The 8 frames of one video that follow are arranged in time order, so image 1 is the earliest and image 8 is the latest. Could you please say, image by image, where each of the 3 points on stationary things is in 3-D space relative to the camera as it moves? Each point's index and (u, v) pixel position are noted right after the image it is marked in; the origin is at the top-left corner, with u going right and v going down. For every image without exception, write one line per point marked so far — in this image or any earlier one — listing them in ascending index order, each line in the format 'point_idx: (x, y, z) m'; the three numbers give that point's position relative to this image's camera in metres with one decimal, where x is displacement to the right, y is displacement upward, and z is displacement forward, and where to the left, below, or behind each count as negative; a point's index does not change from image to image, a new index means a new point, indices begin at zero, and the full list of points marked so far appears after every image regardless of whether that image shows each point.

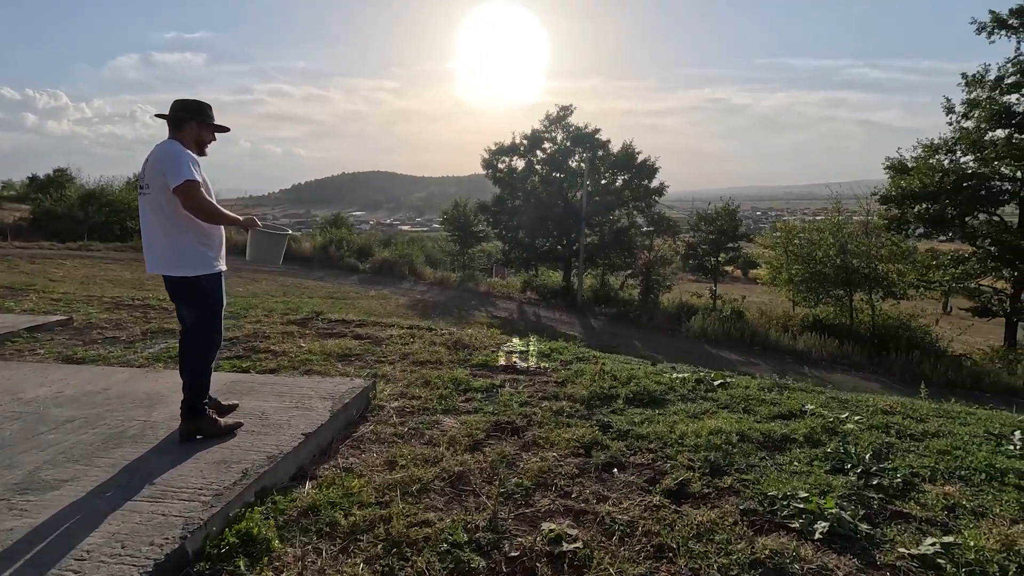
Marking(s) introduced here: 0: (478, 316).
0: (-1.0, -0.8, +16.3) m
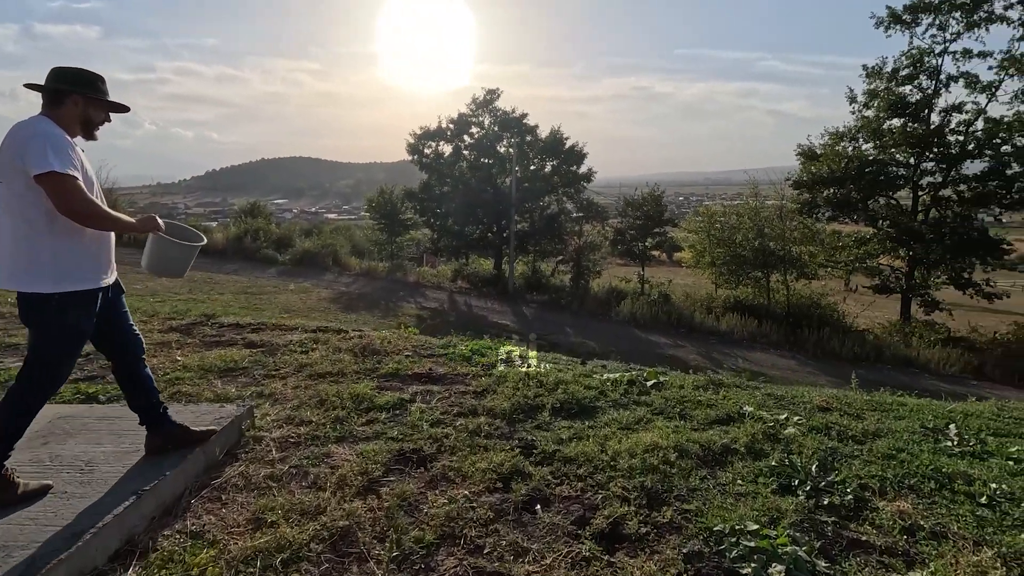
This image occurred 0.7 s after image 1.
0: (-3.1, -0.6, +15.7) m
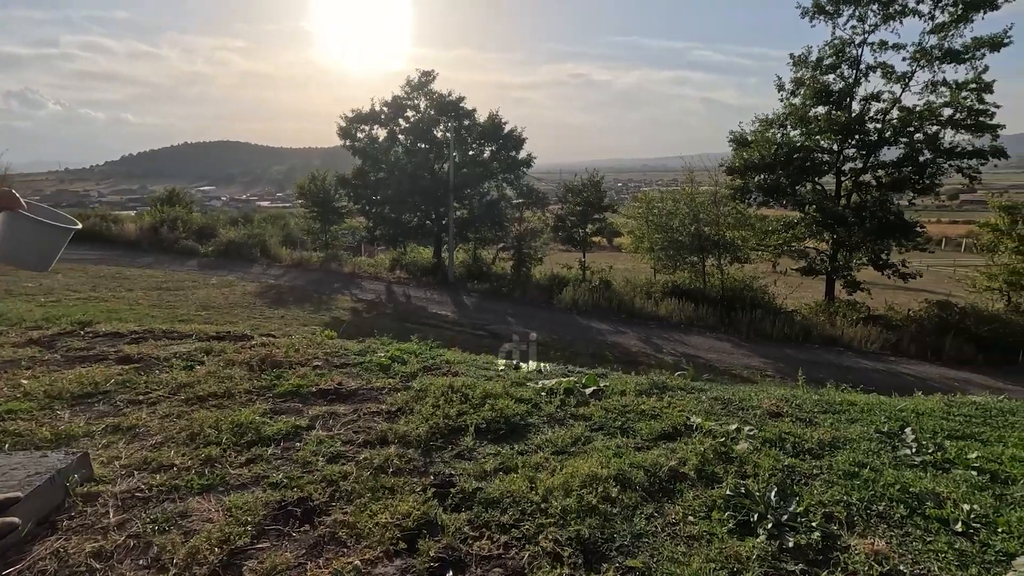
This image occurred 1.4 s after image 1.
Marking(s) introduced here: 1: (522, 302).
0: (-4.8, -0.3, +14.9) m
1: (+0.3, -0.4, +16.1) m
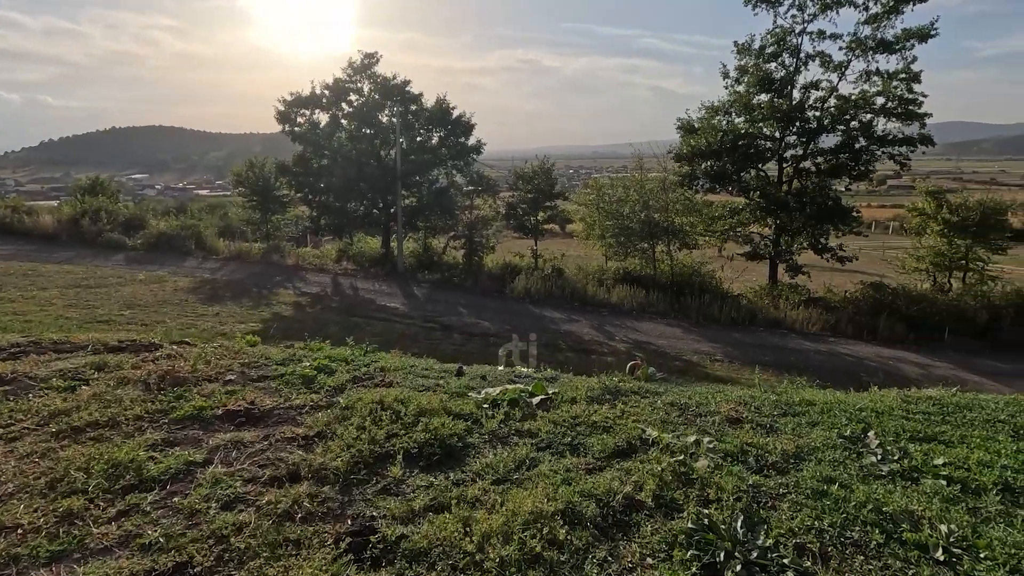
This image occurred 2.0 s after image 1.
0: (-6.1, -0.2, +14.2) m
1: (-1.1, -0.1, +15.8) m
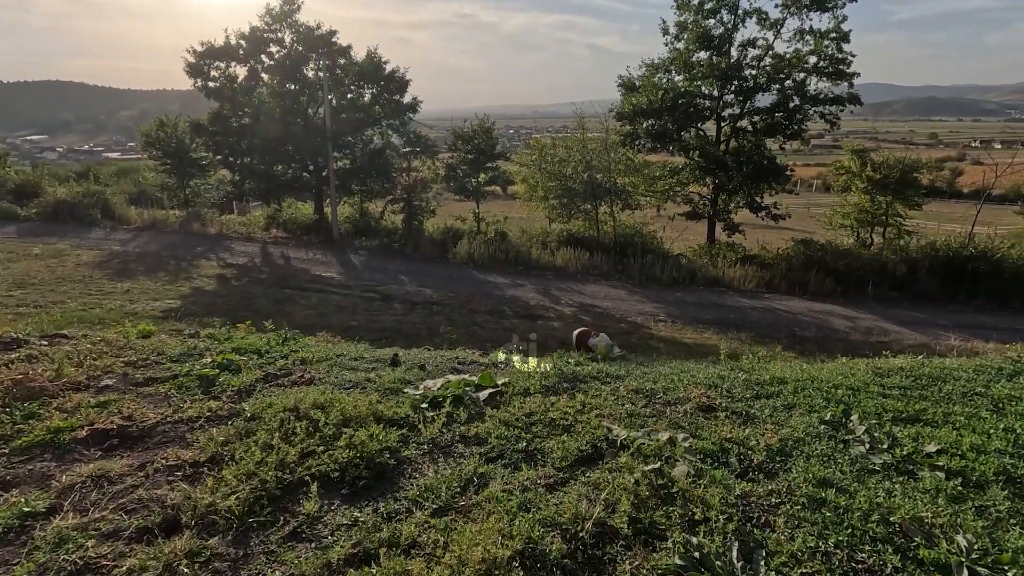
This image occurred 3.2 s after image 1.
0: (-7.5, +0.5, +13.1) m
1: (-2.7, +0.8, +15.2) m
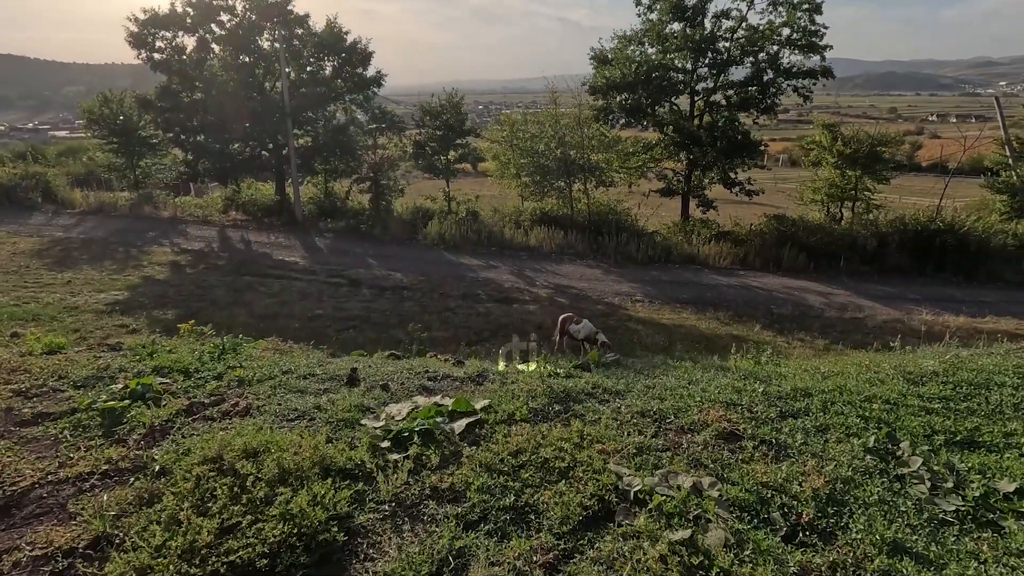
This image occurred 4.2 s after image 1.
0: (-8.1, +0.8, +12.3) m
1: (-3.5, +1.3, +14.6) m
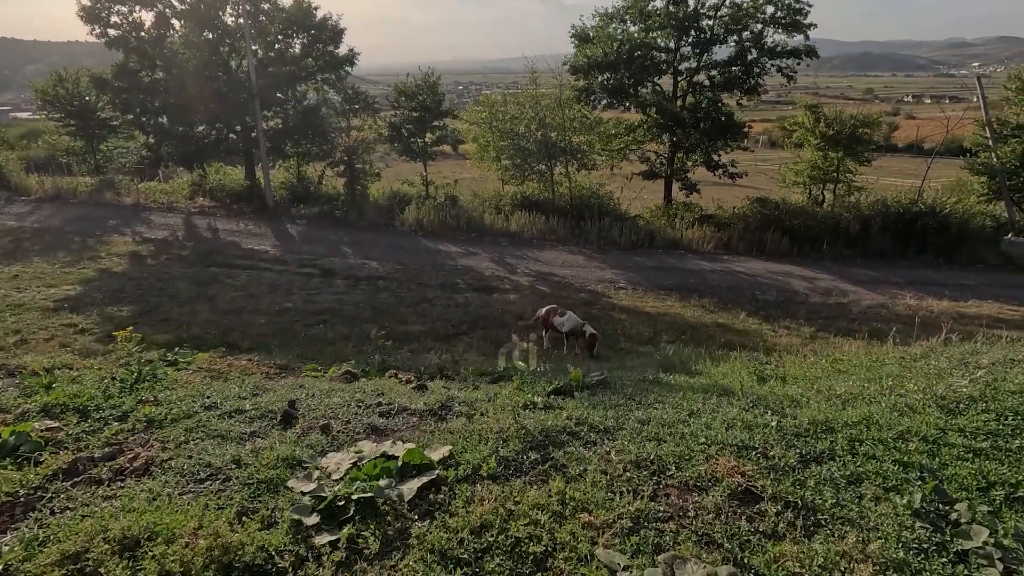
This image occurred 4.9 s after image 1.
0: (-8.6, +1.0, +11.6) m
1: (-4.0, +1.6, +14.1) m
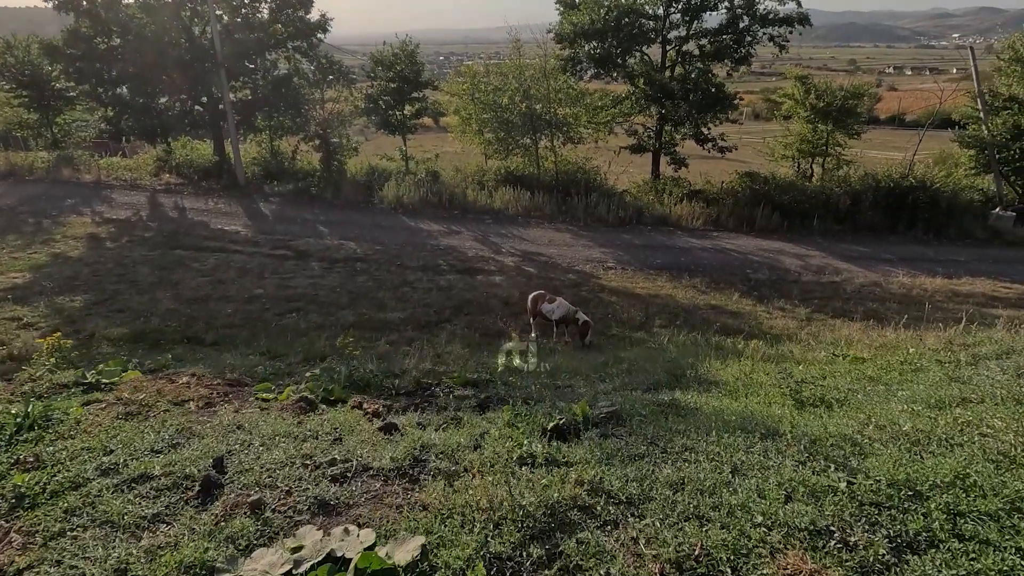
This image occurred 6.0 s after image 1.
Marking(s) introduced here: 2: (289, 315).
0: (-8.9, +1.3, +10.9) m
1: (-4.4, +2.1, +13.4) m
2: (-2.9, -0.3, +7.1) m
